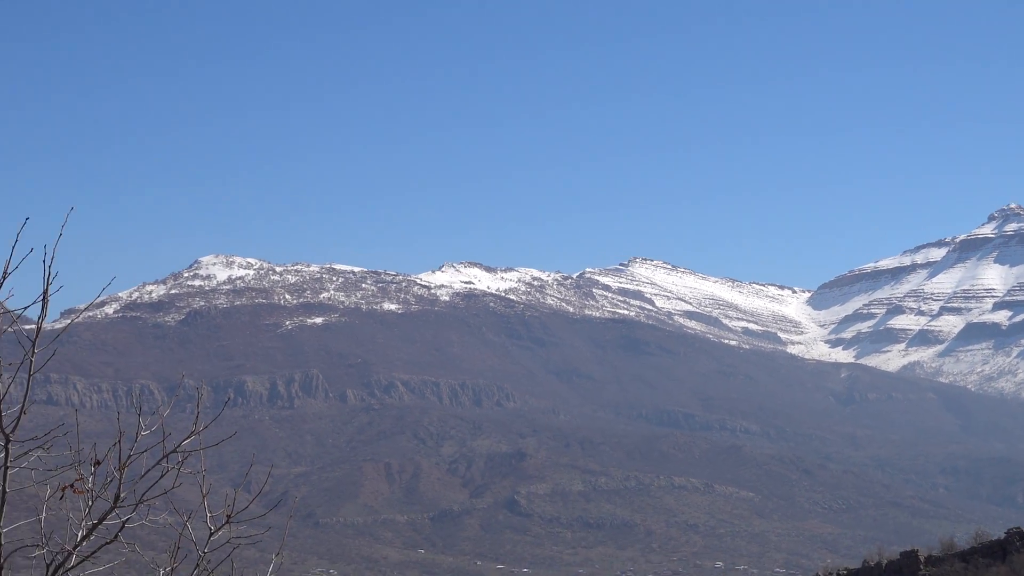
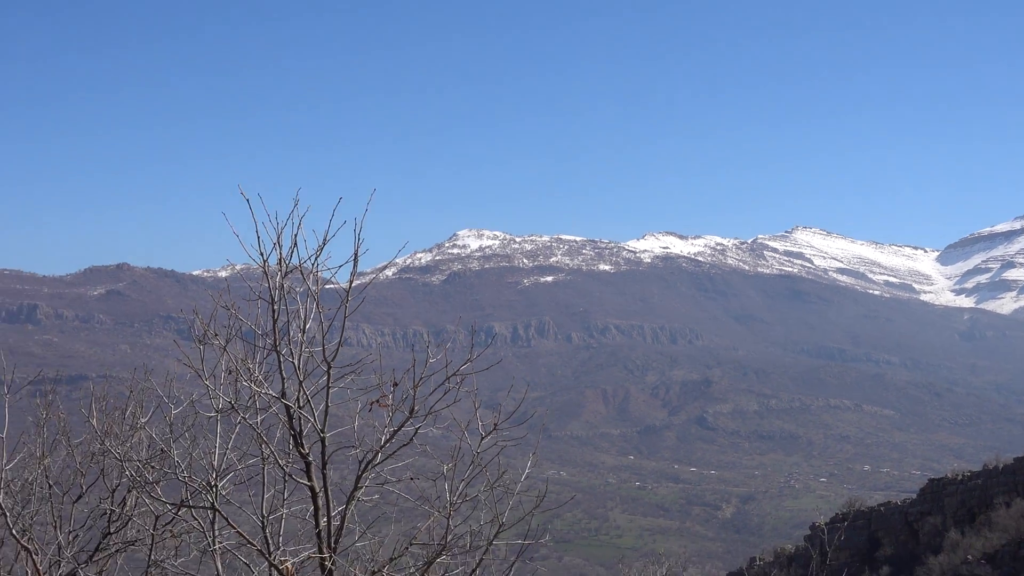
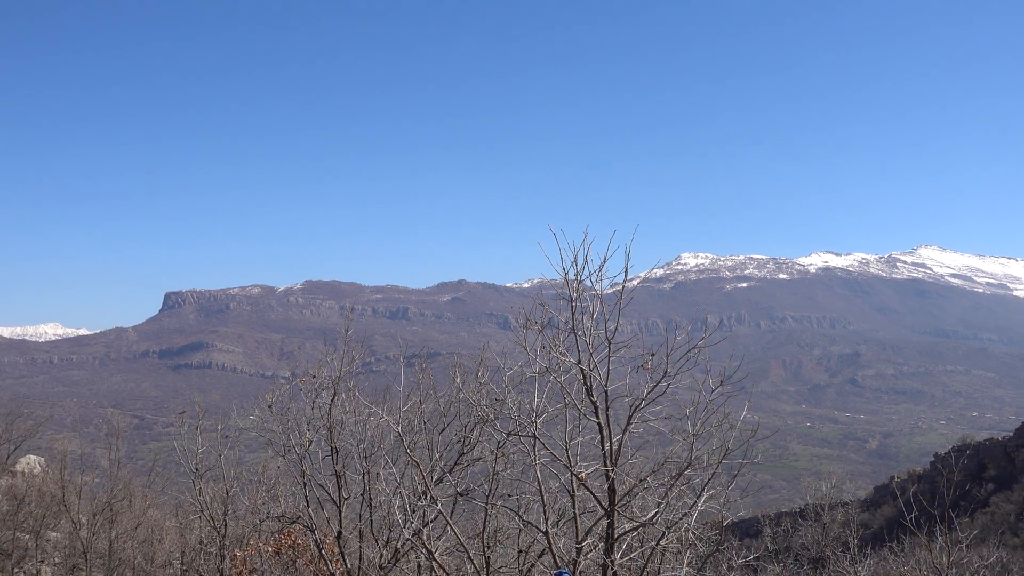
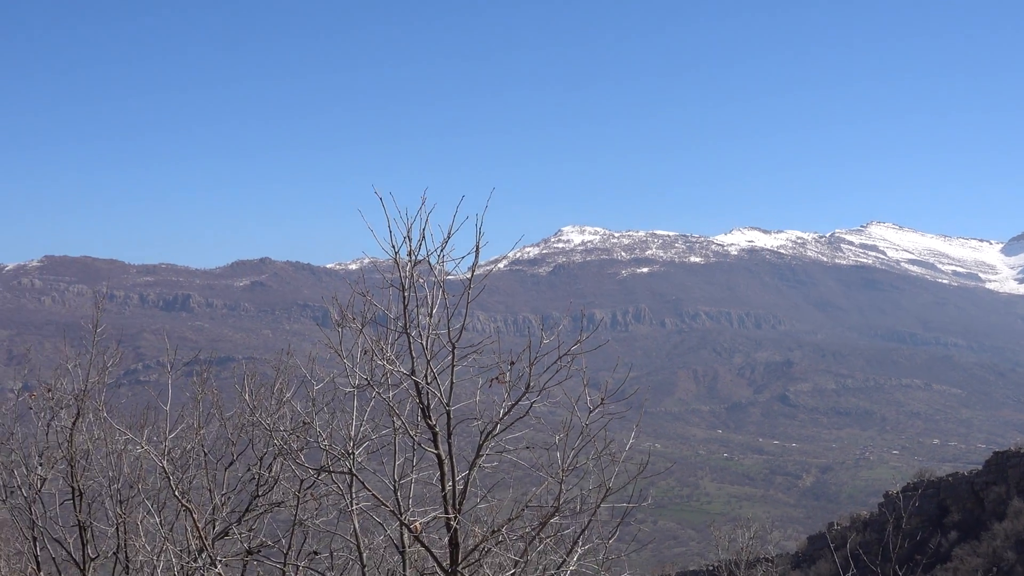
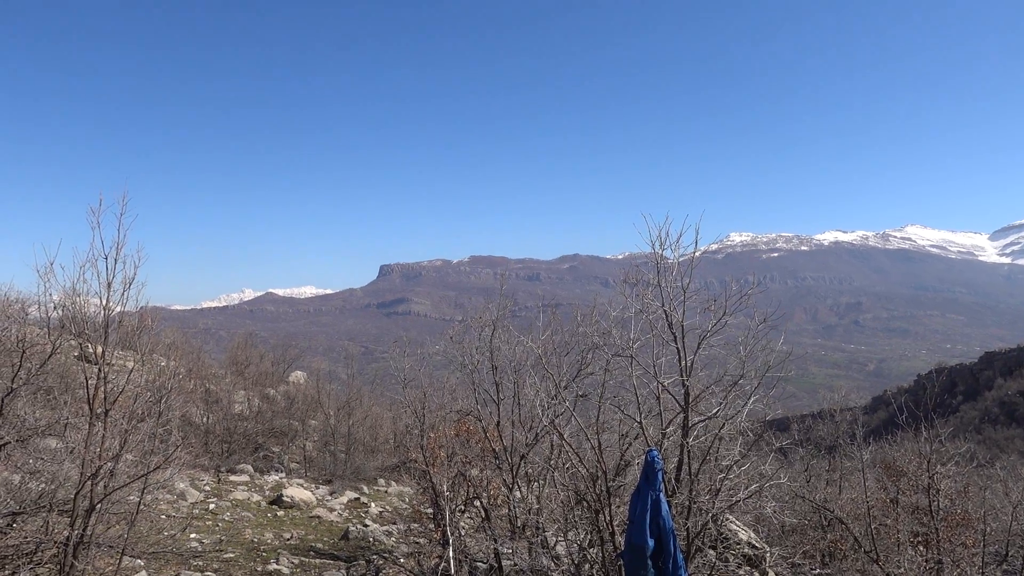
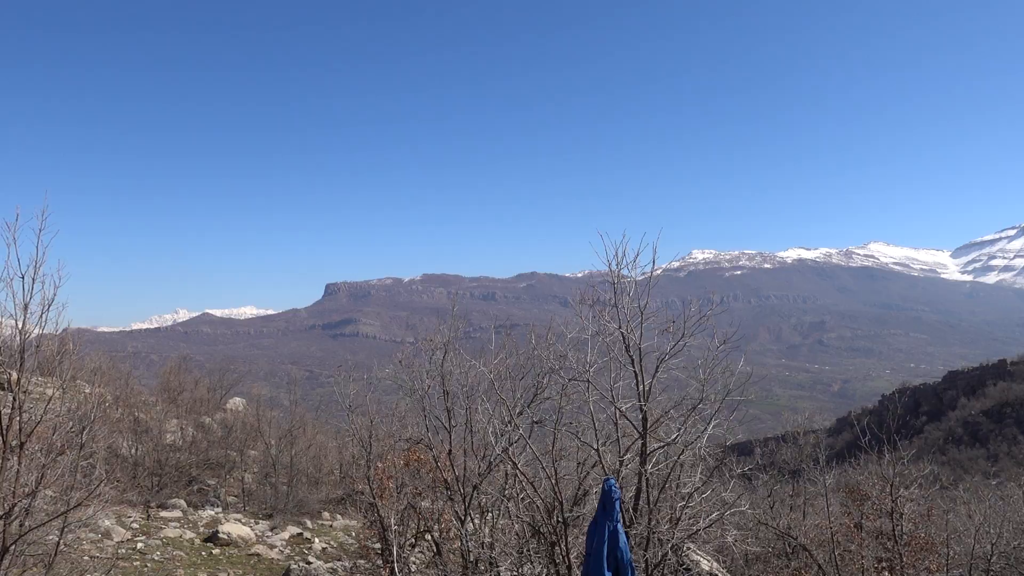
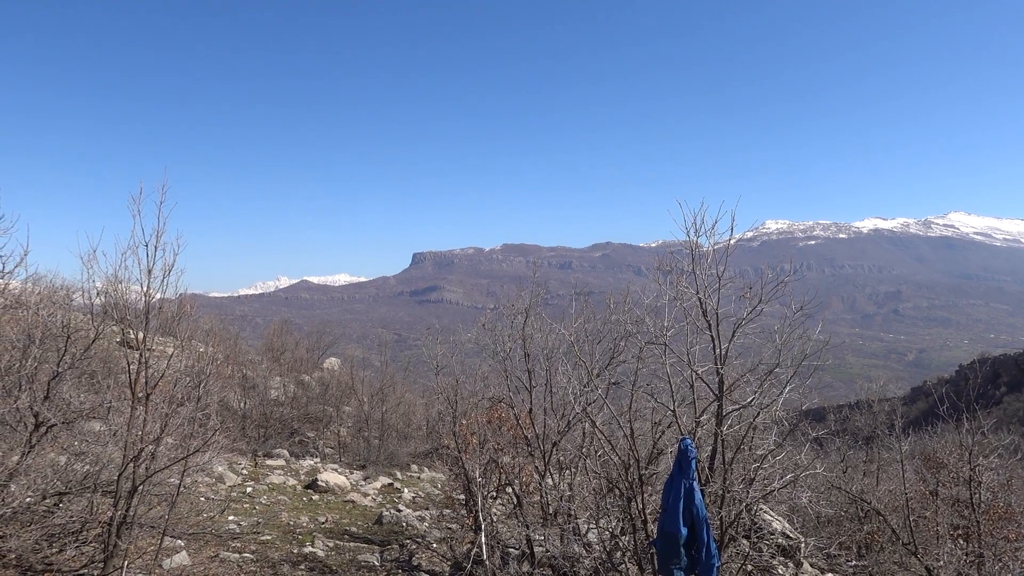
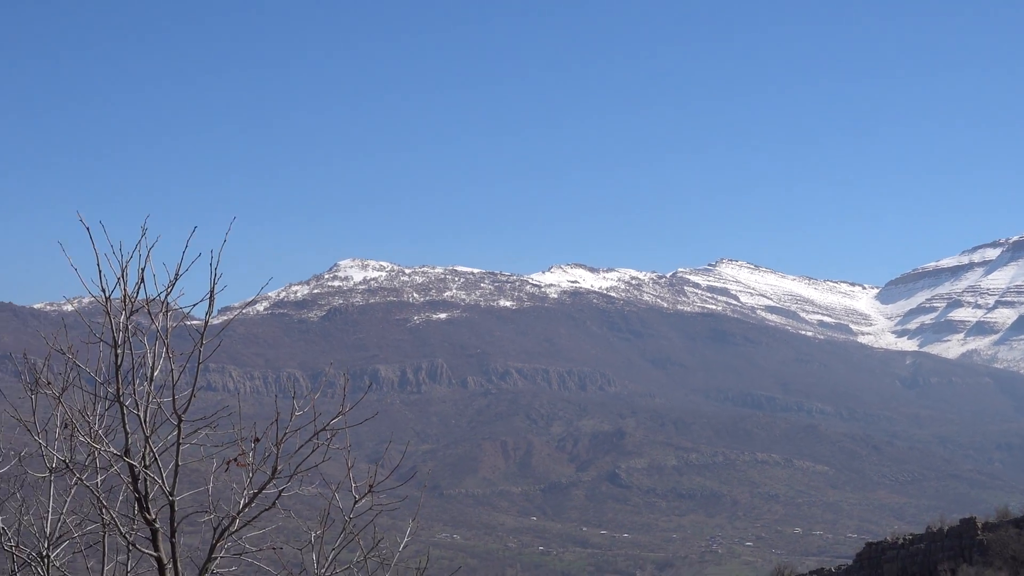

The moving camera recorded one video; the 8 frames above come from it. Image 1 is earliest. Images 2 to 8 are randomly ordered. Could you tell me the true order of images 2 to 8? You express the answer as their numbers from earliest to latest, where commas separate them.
8, 2, 4, 3, 6, 5, 7
